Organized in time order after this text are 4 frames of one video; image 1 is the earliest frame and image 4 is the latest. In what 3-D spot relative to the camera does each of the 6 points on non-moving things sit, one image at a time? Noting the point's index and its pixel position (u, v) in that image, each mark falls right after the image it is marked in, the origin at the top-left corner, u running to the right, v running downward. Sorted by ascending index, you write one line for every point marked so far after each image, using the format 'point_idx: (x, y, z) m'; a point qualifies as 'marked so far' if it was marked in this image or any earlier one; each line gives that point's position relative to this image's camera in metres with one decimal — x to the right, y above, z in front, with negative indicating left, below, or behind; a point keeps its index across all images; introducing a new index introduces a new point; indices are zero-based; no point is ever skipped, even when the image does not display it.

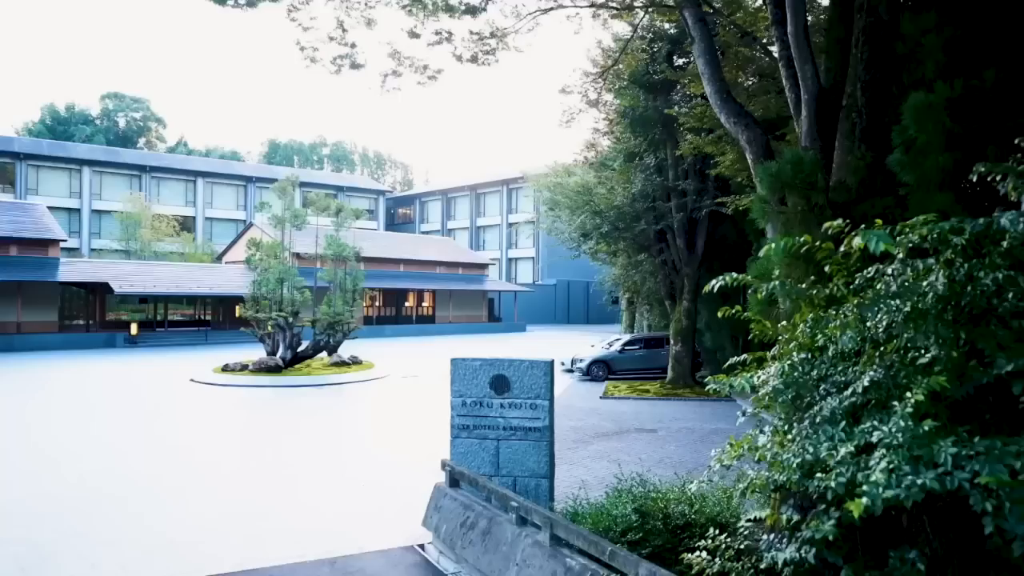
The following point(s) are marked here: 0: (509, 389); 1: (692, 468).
0: (0.0, -1.0, +7.3) m
1: (+2.4, -2.4, +9.9) m
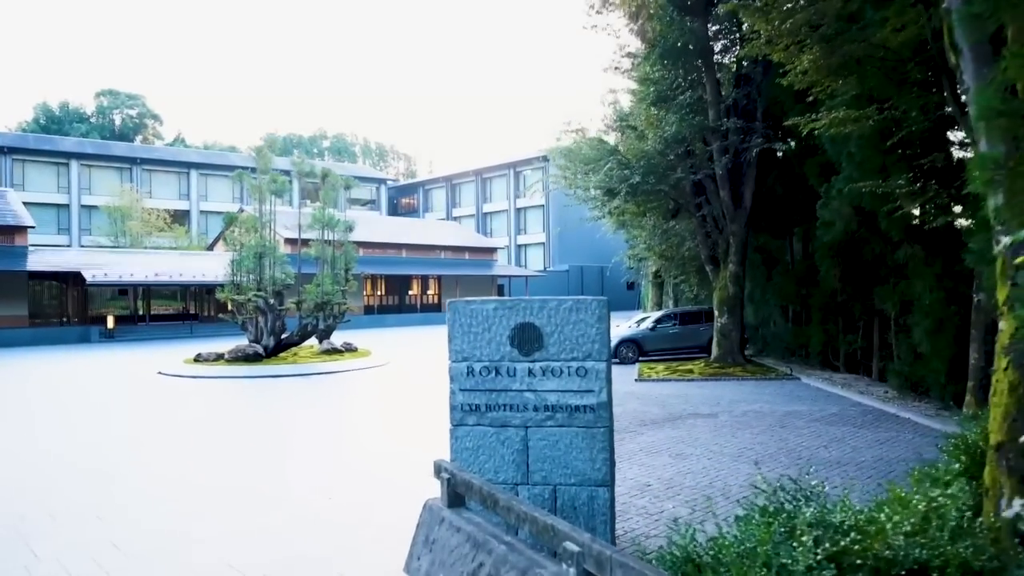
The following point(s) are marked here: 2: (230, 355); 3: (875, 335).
0: (+0.2, -0.4, +4.6) m
1: (+2.7, -1.7, +7.2) m
2: (-7.3, -1.7, +18.9) m
3: (+6.9, -0.9, +14.0) m
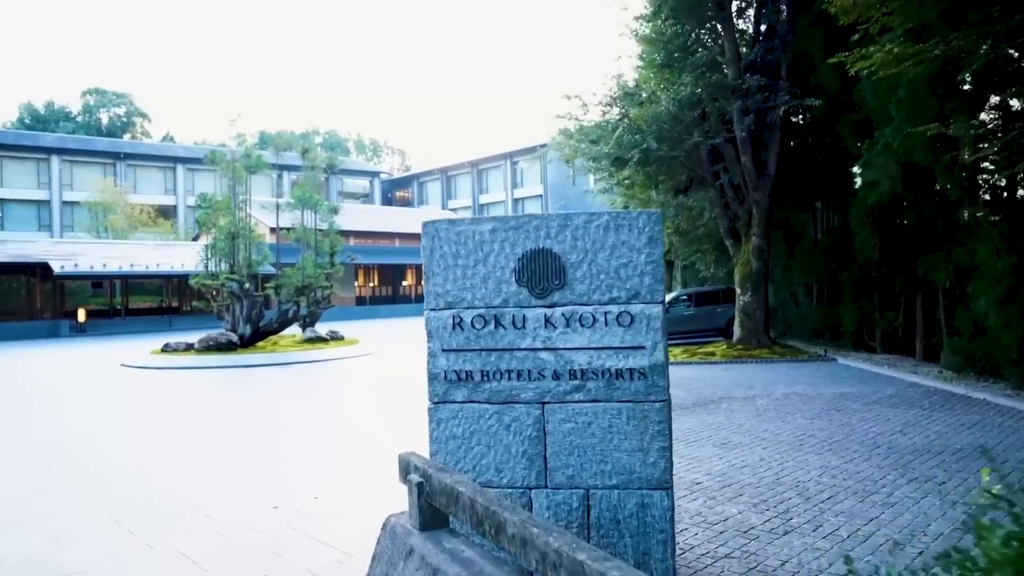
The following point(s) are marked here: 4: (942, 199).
0: (+0.2, 0.0, +3.1) m
1: (+2.7, -1.3, +5.7) m
2: (-7.2, -1.4, +17.4) m
3: (+6.9, -0.4, +12.5) m
4: (+6.4, +1.3, +10.9) m
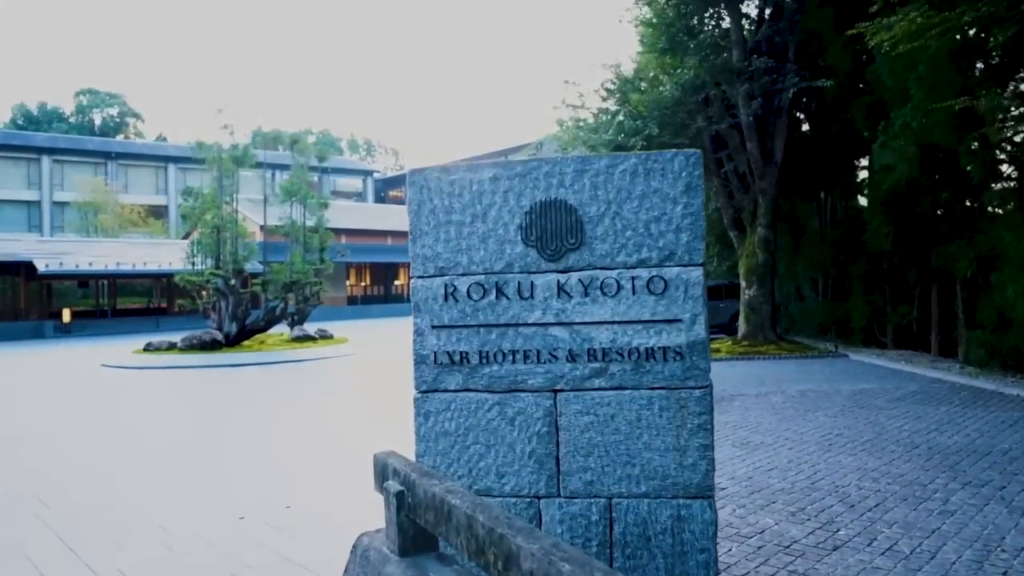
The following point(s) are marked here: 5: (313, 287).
0: (+0.2, +0.2, +2.5) m
1: (+2.7, -1.2, +5.1) m
2: (-7.3, -1.3, +16.8) m
3: (+6.8, -0.3, +12.0) m
4: (+6.3, +1.5, +10.4) m
5: (-5.0, 0.0, +18.8) m
